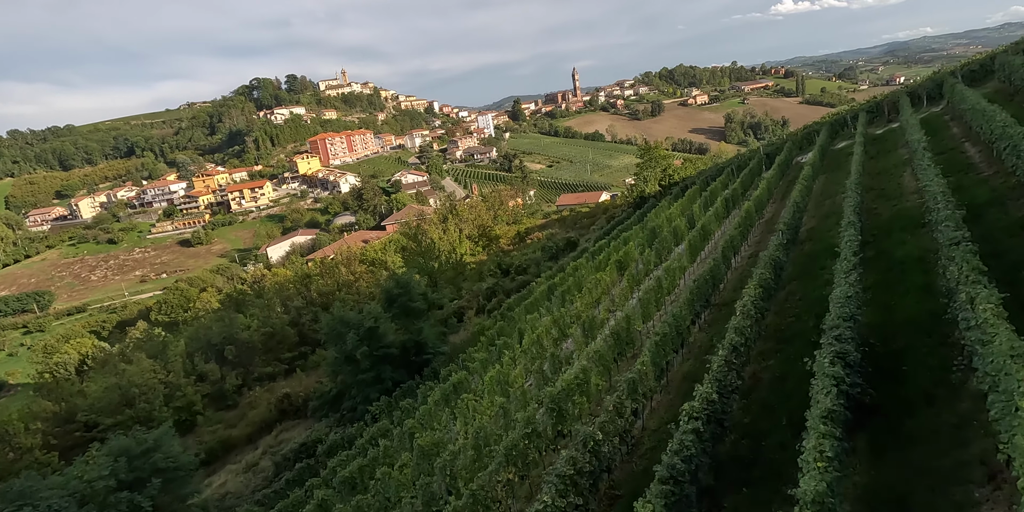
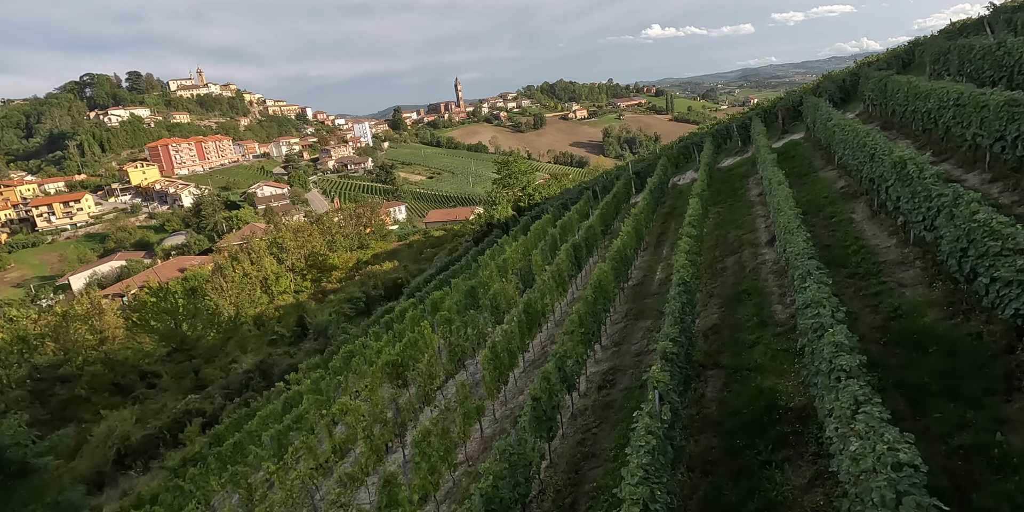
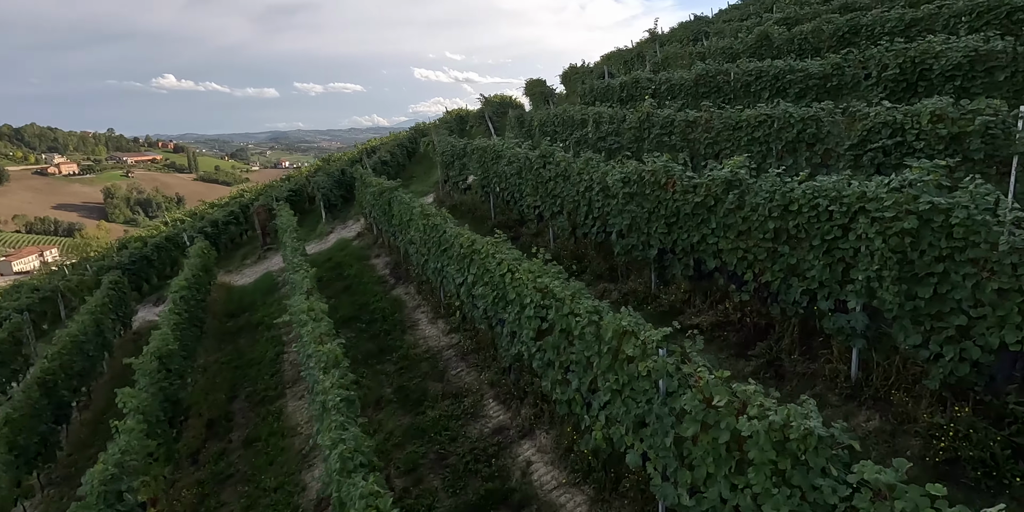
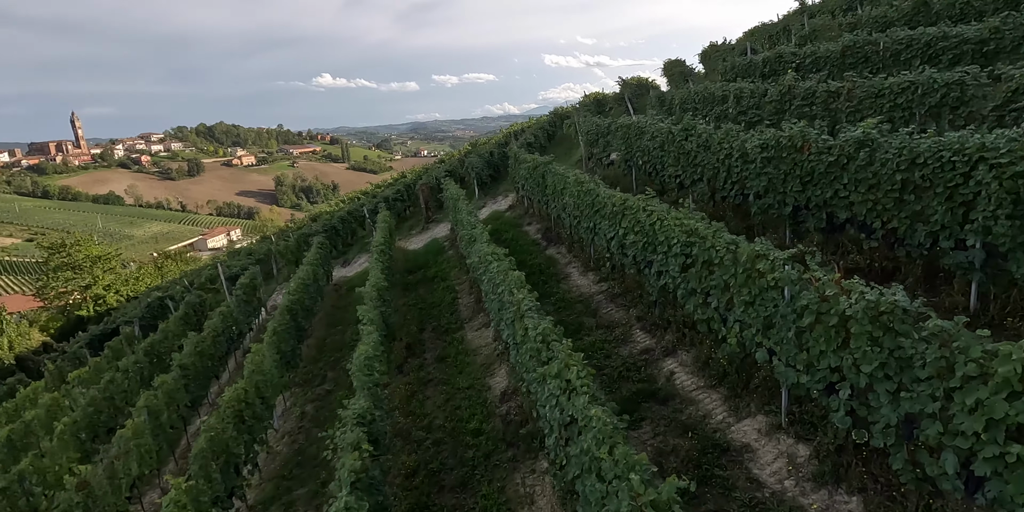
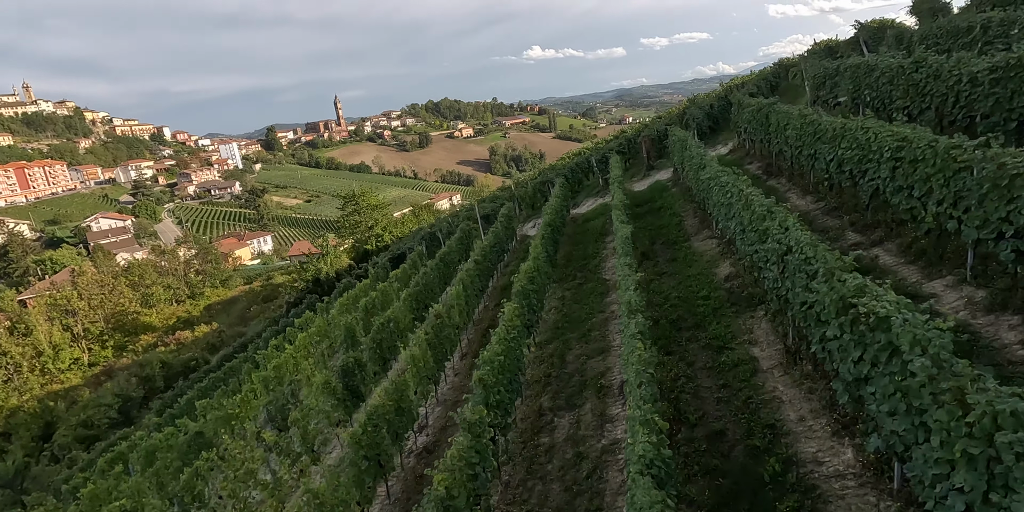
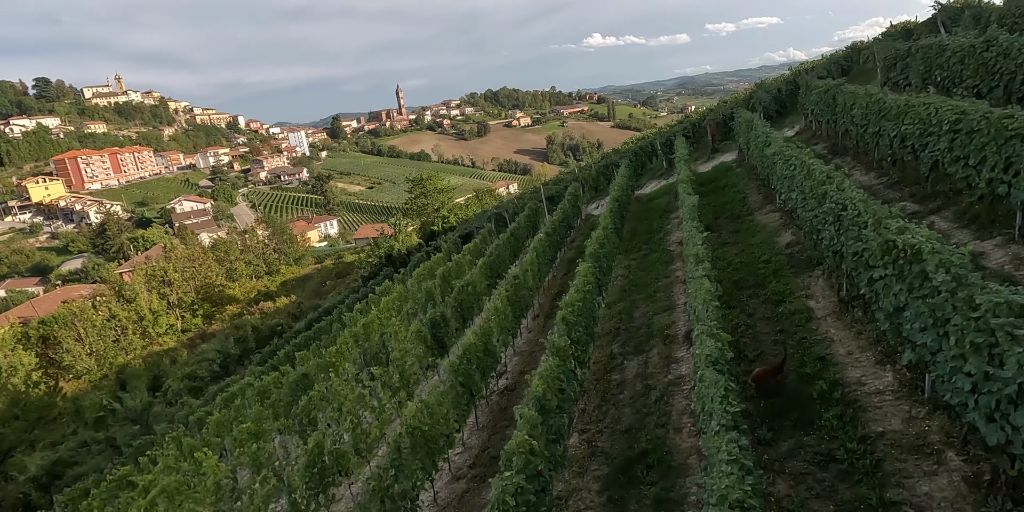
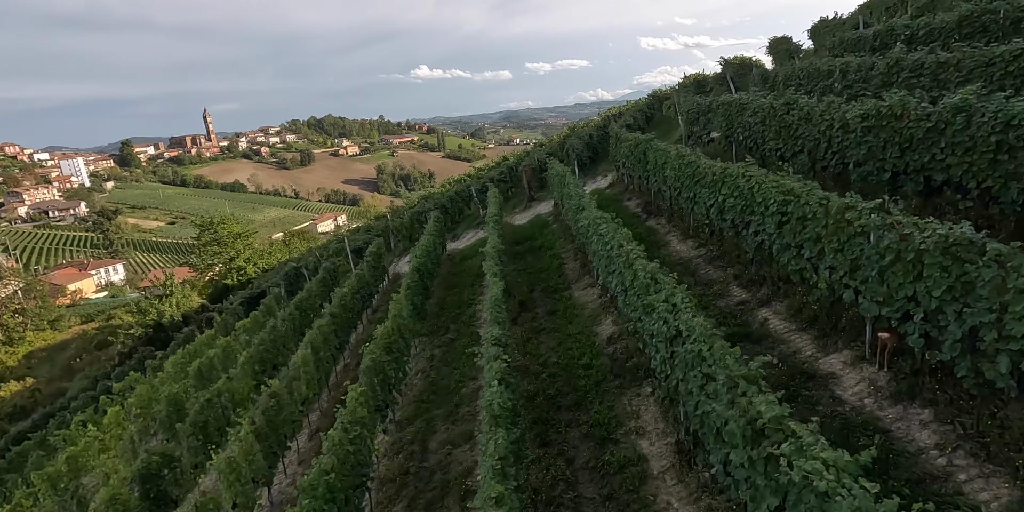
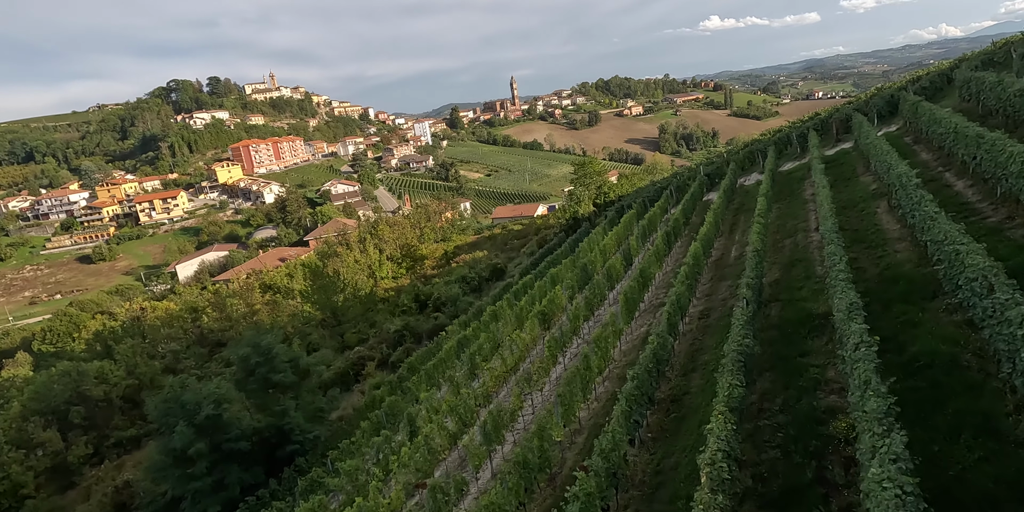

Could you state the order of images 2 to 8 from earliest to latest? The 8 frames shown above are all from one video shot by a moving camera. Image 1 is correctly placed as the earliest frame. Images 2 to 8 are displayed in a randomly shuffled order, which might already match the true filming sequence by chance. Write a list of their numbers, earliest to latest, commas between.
8, 2, 6, 5, 7, 4, 3
